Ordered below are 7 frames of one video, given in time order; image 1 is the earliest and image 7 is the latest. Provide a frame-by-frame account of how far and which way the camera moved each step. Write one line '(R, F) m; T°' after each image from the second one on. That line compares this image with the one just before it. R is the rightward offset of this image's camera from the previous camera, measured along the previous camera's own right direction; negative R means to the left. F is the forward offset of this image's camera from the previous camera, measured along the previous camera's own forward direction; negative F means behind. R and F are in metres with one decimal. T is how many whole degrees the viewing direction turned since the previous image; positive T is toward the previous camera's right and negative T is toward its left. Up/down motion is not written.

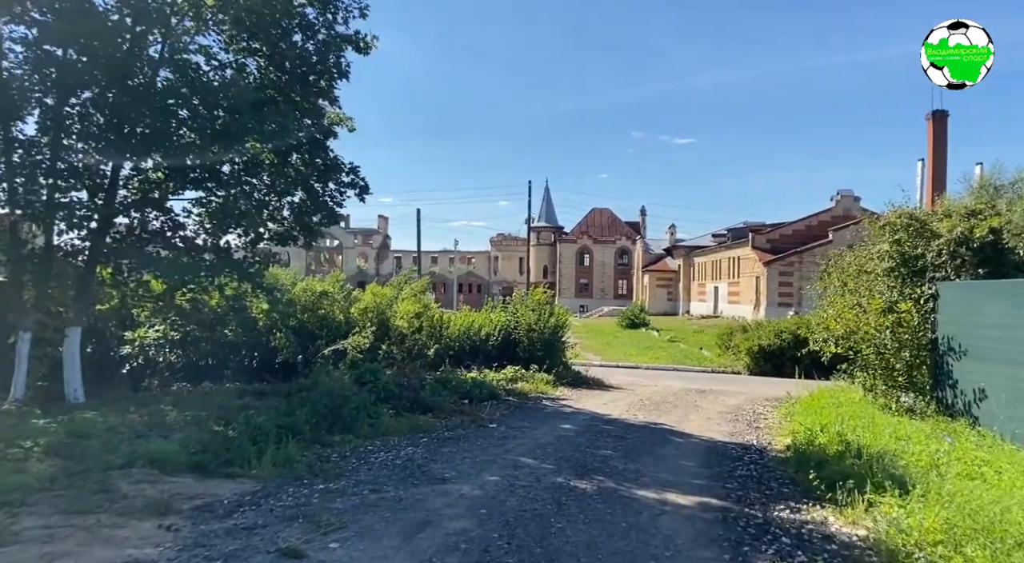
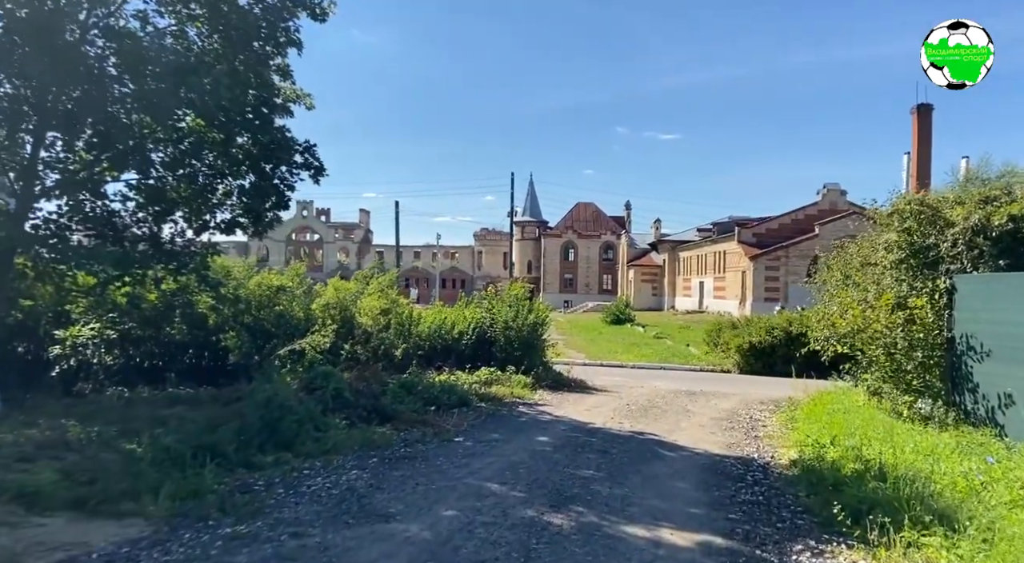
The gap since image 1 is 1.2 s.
(+0.2, +1.2) m; +1°
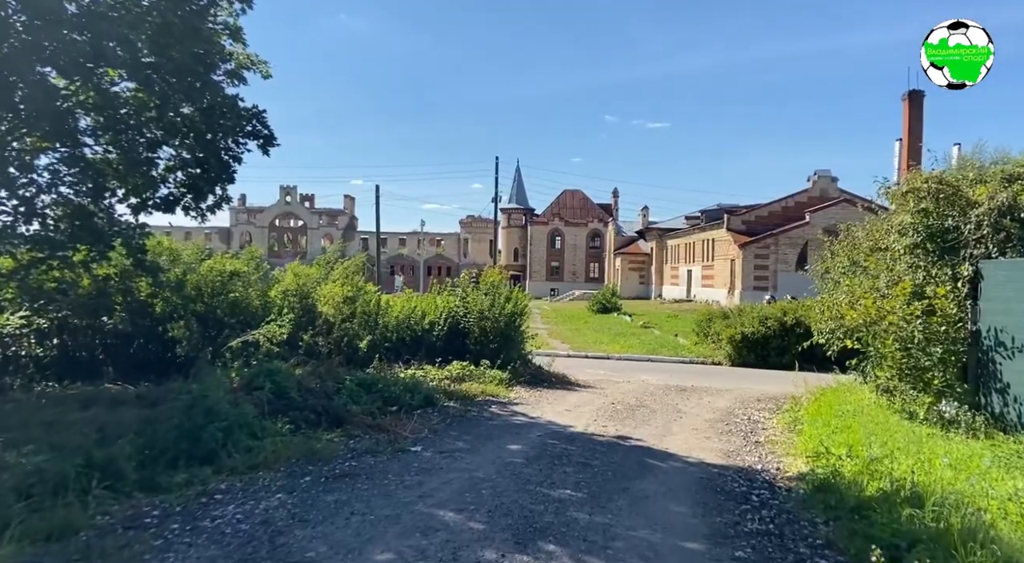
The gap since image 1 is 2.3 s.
(+0.2, +1.2) m; +1°
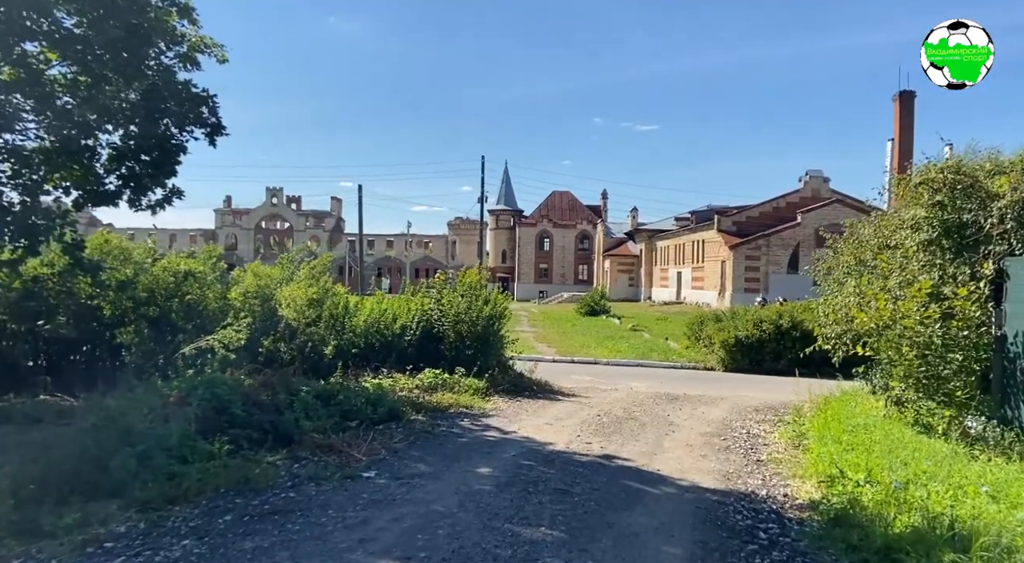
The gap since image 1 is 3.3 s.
(+0.2, +0.9) m; +1°
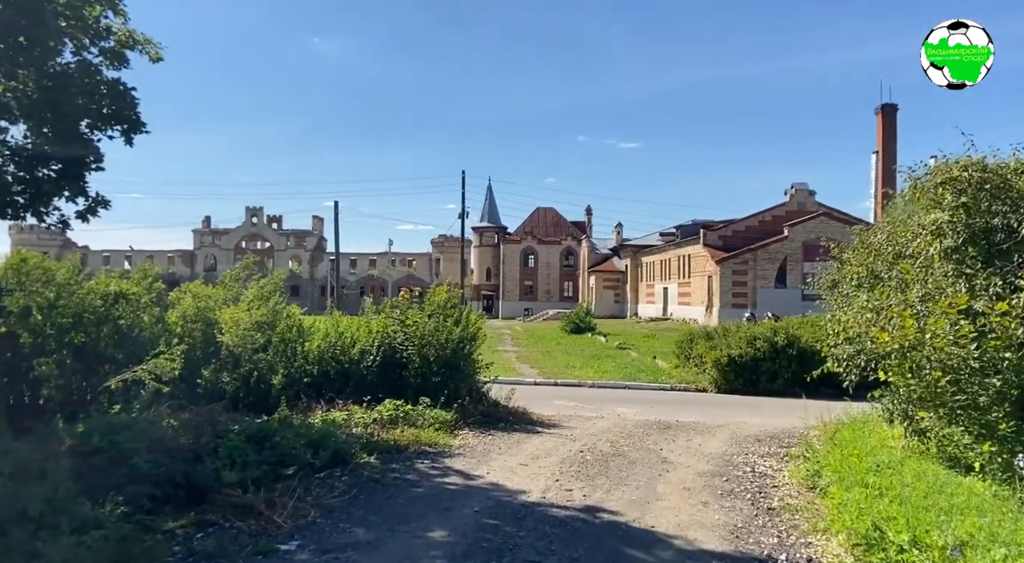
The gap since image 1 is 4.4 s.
(+0.2, +1.2) m; +1°
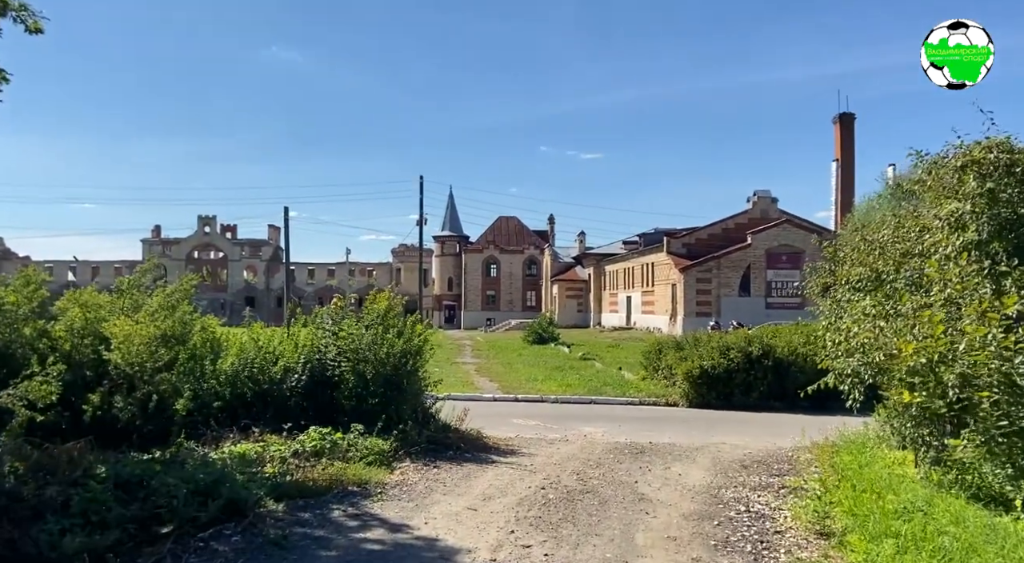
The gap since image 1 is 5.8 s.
(+0.2, +1.4) m; +3°
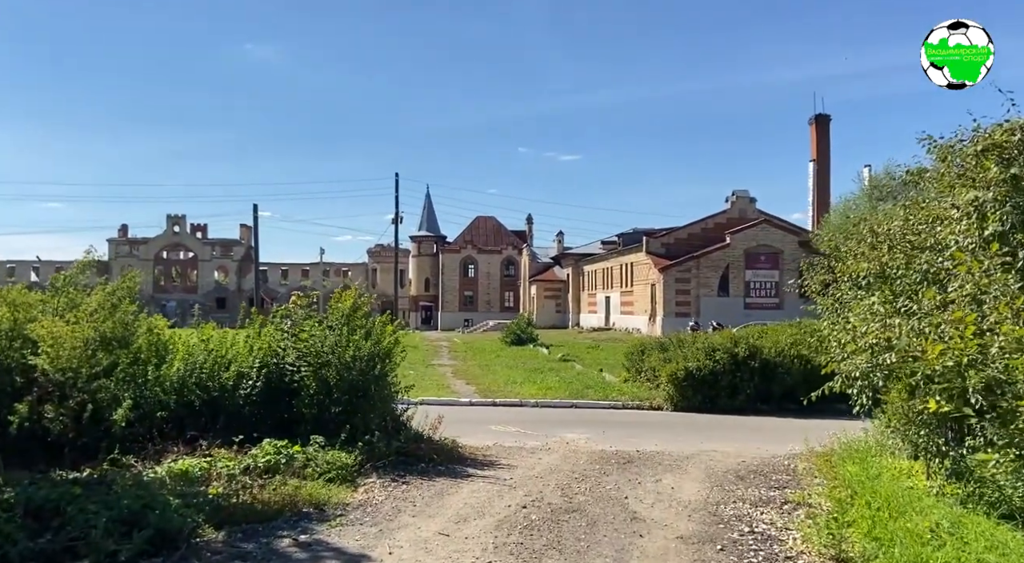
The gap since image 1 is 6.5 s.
(0.0, +0.7) m; +2°
